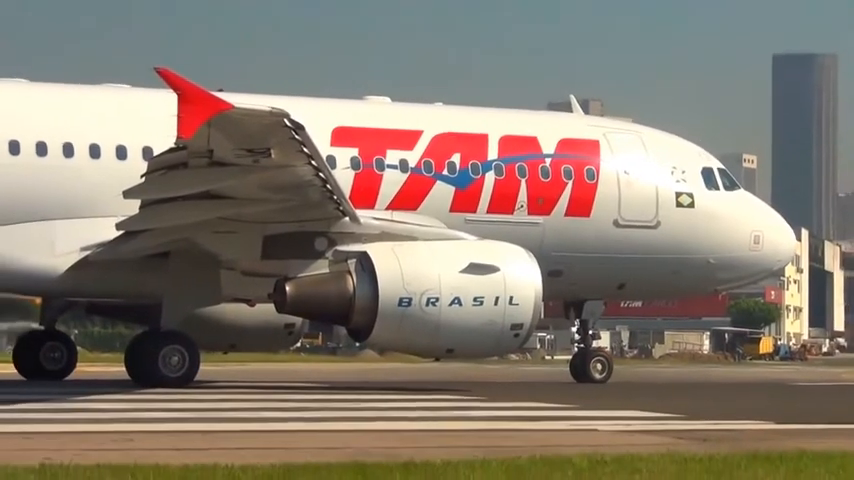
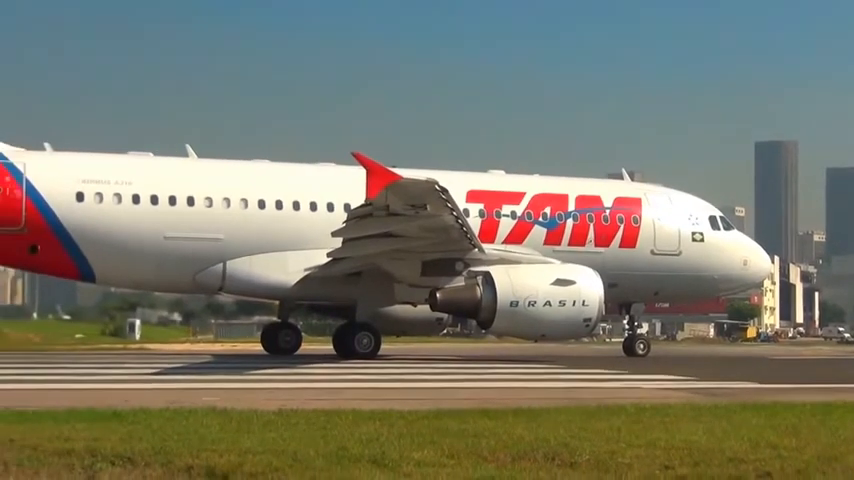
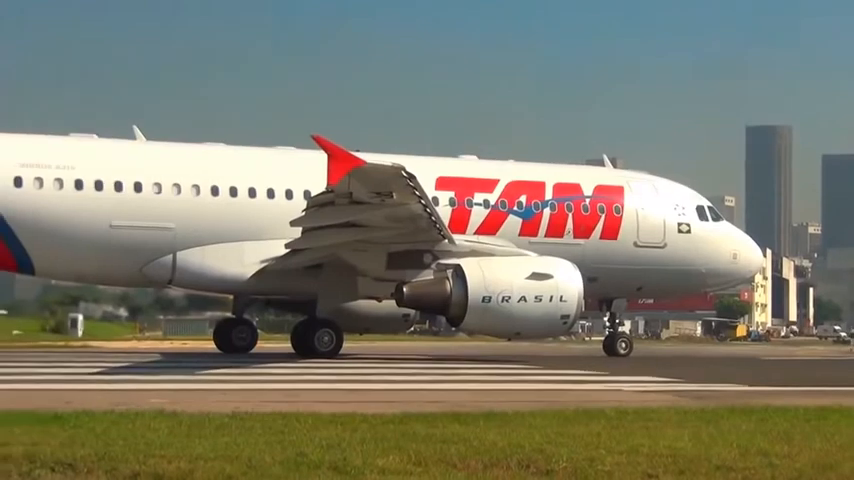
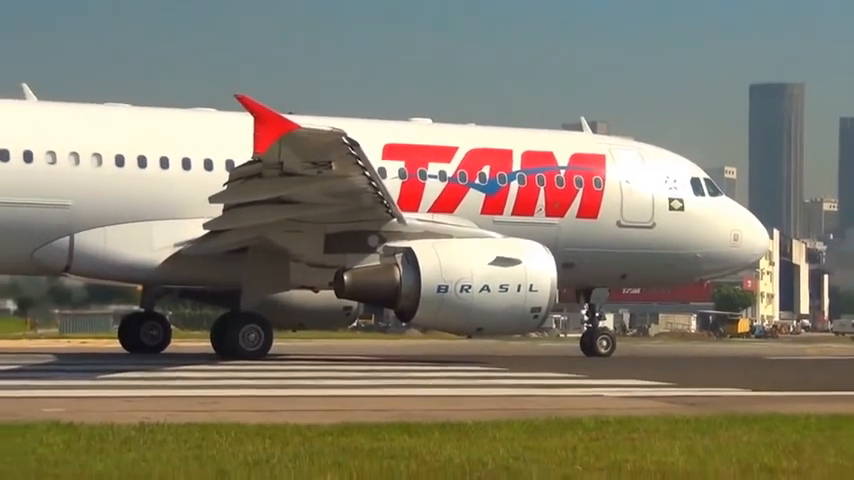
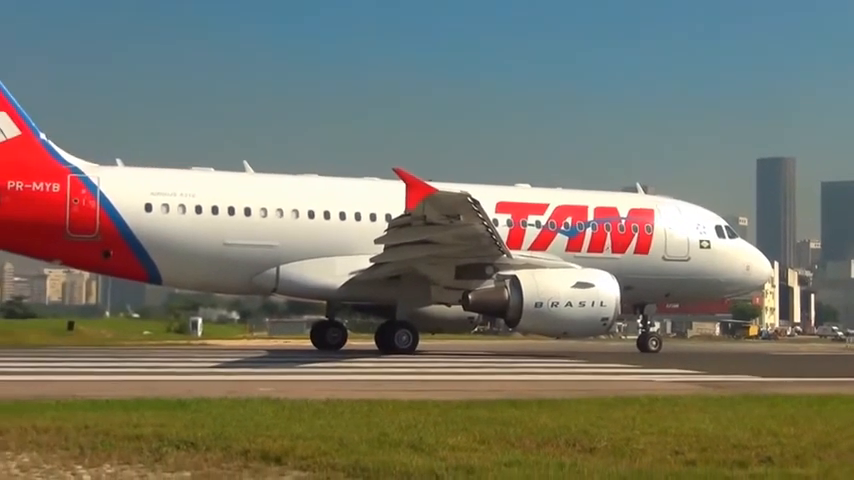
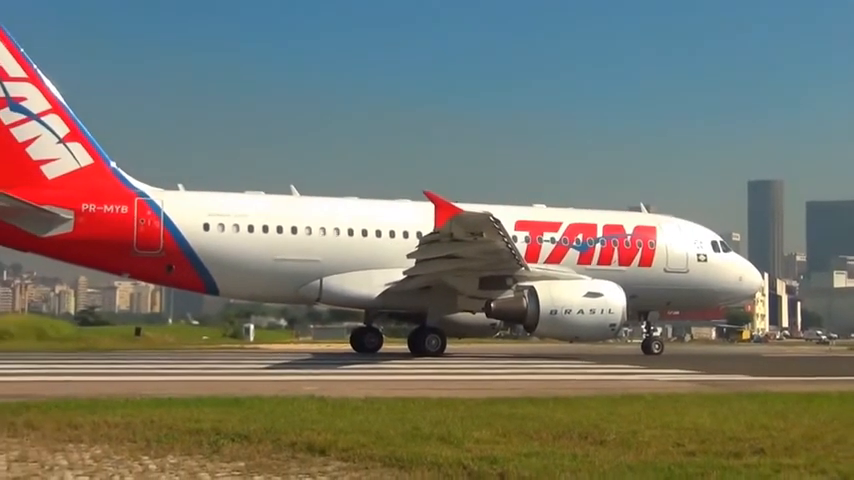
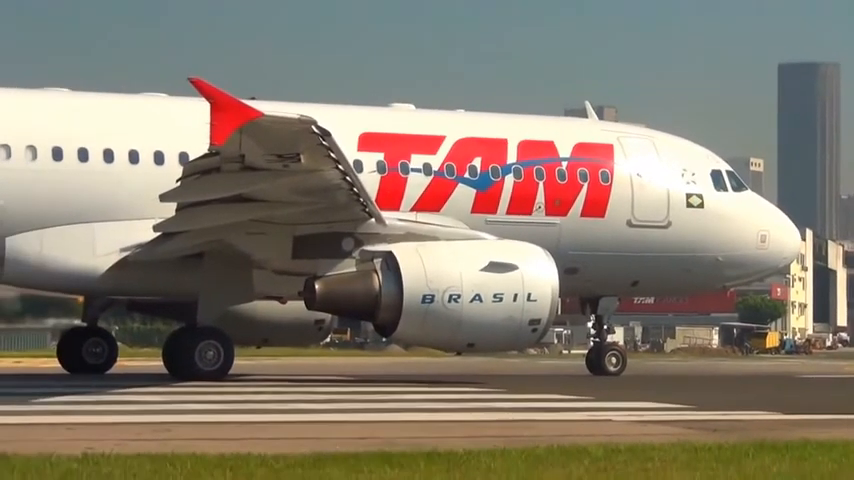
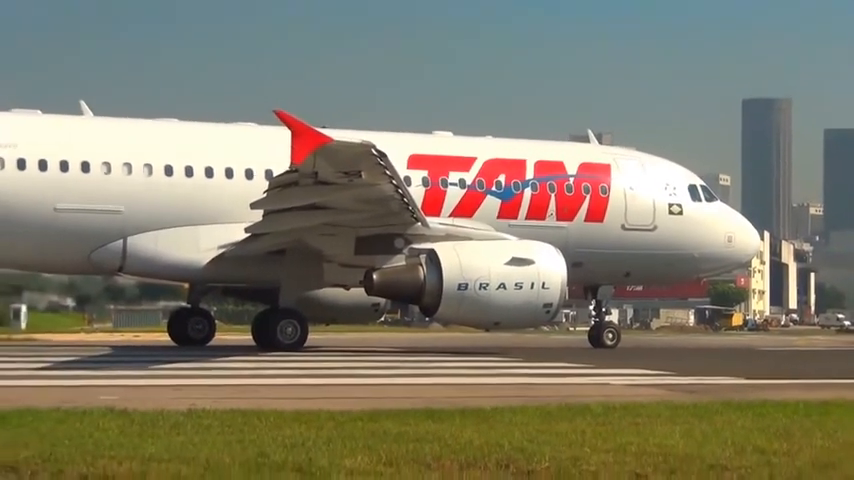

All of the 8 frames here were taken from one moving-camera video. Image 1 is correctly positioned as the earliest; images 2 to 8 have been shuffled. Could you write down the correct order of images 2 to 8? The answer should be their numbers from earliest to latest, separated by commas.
7, 4, 8, 3, 2, 5, 6
